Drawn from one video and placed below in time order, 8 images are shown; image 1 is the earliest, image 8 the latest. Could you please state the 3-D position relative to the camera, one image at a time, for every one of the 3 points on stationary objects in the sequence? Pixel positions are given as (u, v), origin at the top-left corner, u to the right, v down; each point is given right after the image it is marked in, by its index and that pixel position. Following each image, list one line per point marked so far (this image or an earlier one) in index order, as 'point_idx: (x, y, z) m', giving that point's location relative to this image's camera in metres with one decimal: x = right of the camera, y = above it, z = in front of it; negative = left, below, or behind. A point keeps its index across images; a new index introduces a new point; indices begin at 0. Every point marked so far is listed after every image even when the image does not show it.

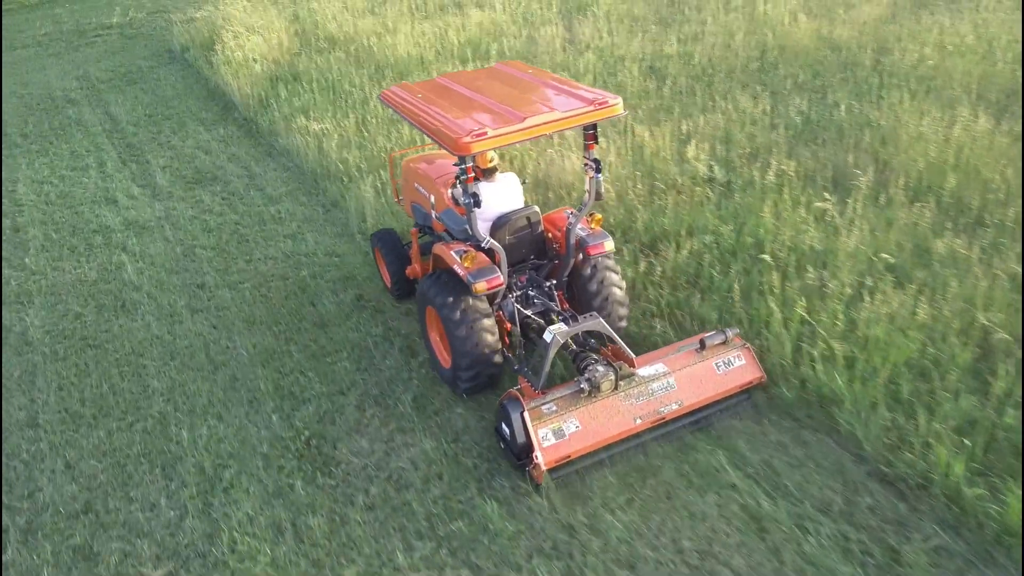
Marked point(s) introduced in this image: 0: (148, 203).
0: (-3.0, +0.7, +6.2) m
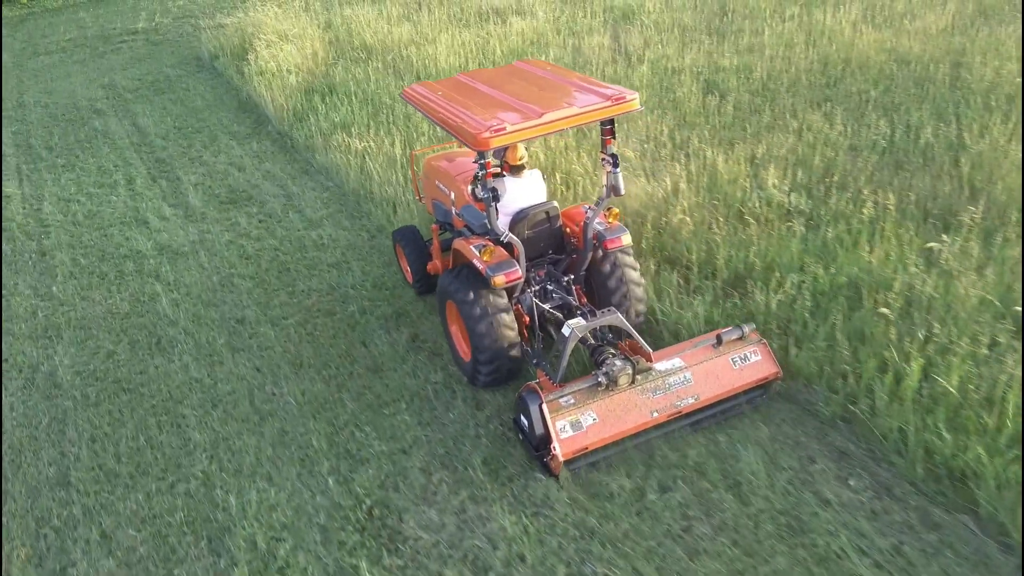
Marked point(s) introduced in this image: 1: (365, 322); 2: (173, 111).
0: (-2.6, +0.5, +5.9) m
1: (-0.9, -0.2, +4.5) m
2: (-3.7, +1.9, +8.2) m
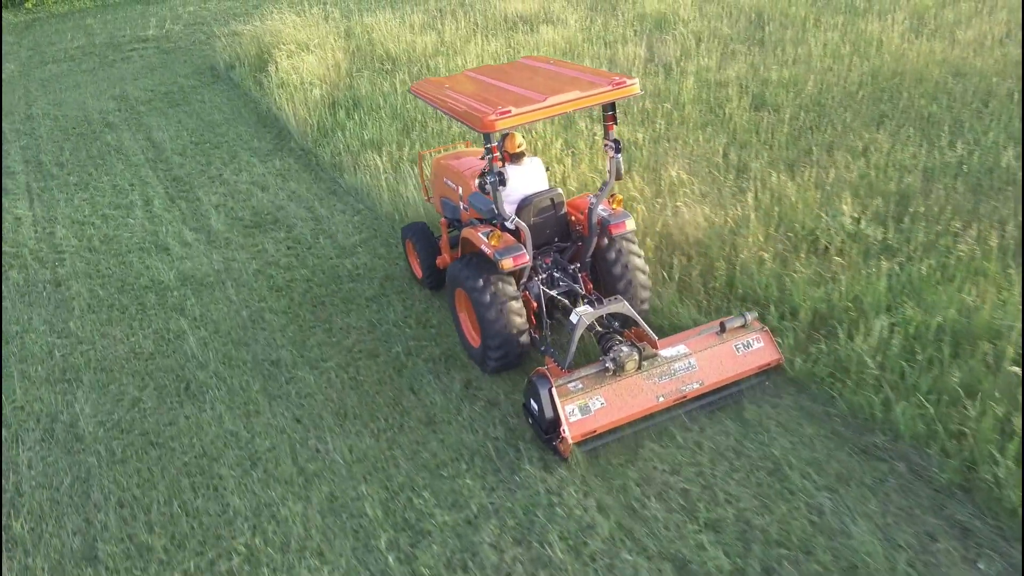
0: (-2.2, +0.3, +5.5) m
1: (-0.5, -0.4, +4.1) m
2: (-3.3, +1.7, +7.8) m
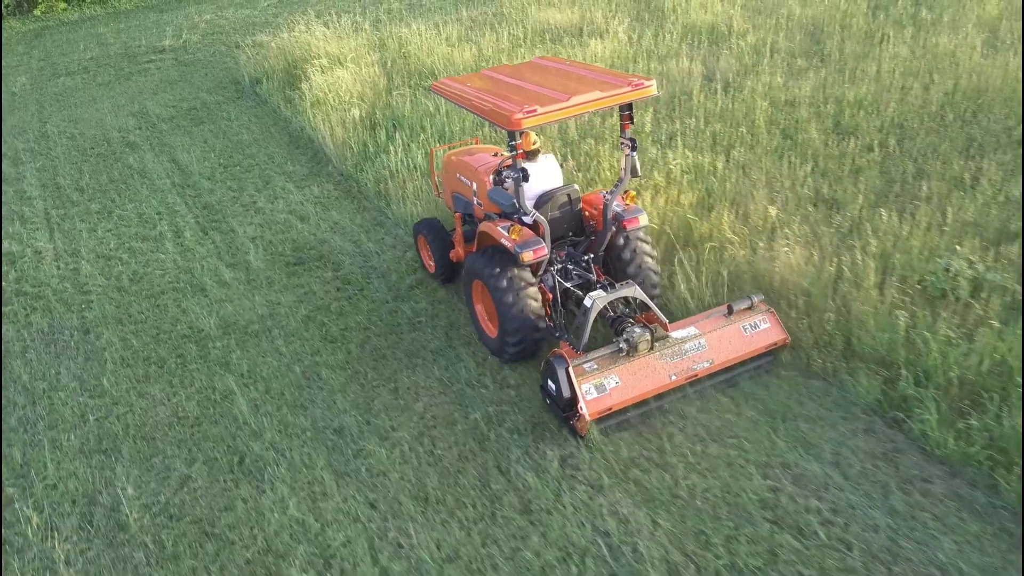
0: (-1.8, 0.0, +5.0) m
1: (-0.1, -0.7, +3.7) m
2: (-2.9, +1.4, +7.3) m
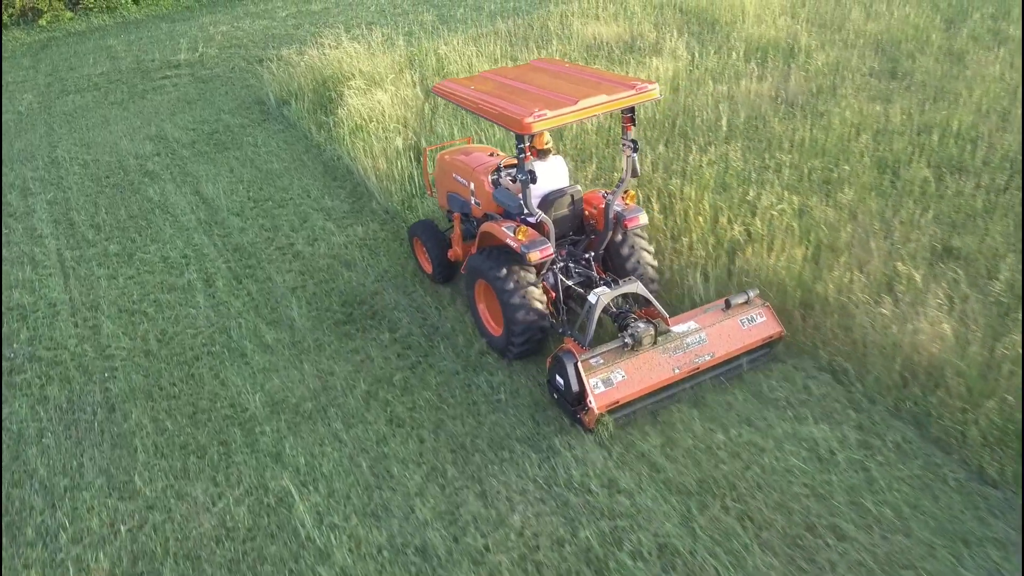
0: (-1.3, -0.4, +4.4) m
1: (+0.4, -1.1, +3.0) m
2: (-2.4, +1.0, +6.7) m
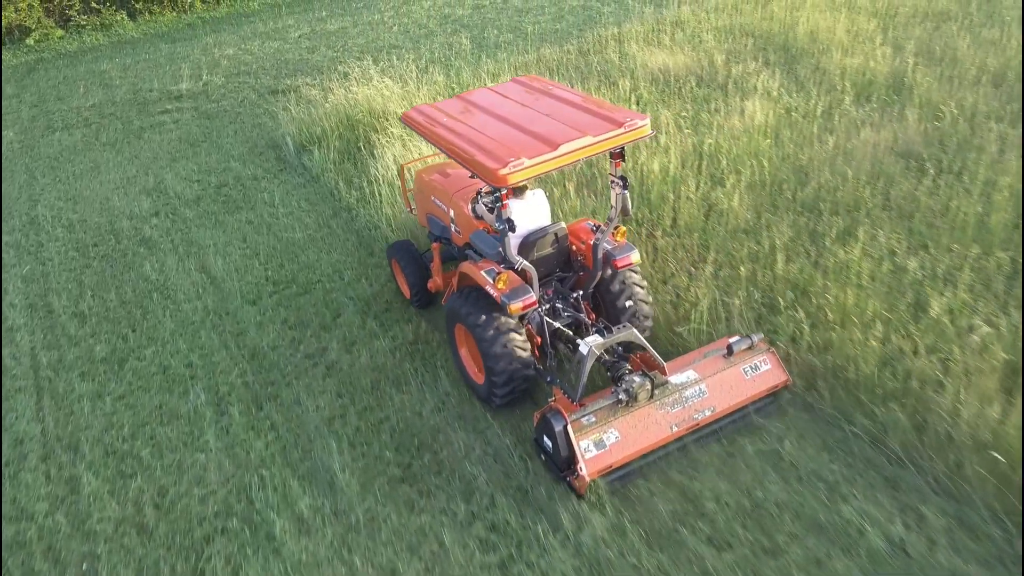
0: (-0.7, -1.1, +3.2) m
1: (+0.9, -1.8, +1.9) m
2: (-1.9, +0.3, +5.5) m
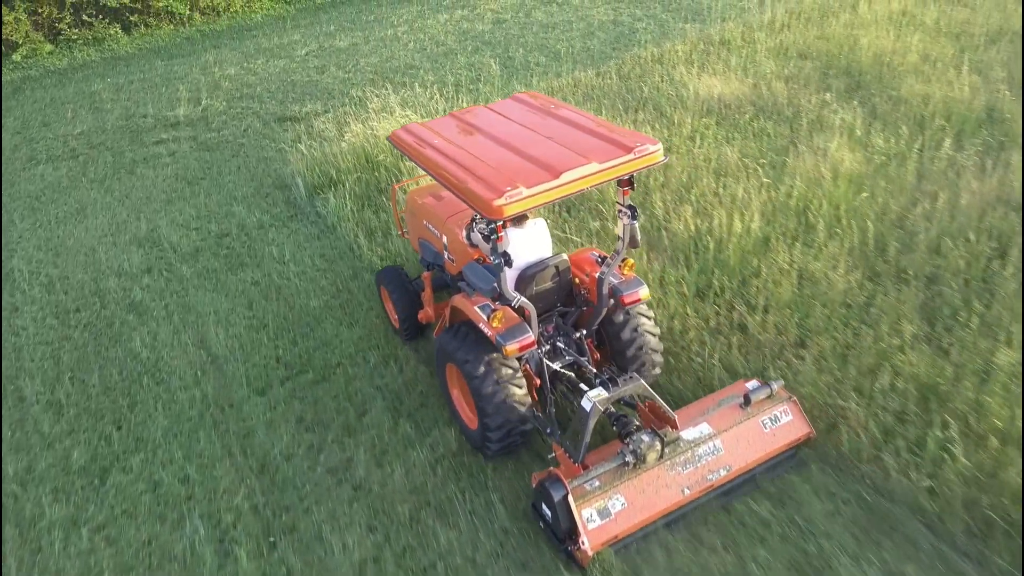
0: (-0.4, -1.6, +2.4) m
1: (+1.3, -2.2, +1.1) m
2: (-1.5, -0.2, +4.7) m
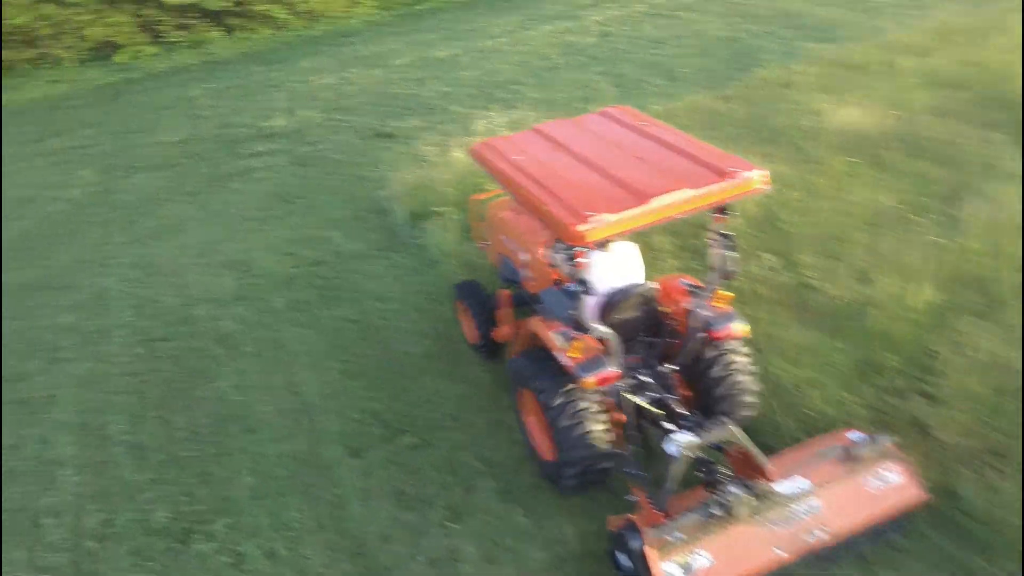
0: (0.0, -1.9, +2.0) m
1: (+1.5, -2.6, +0.5) m
2: (-0.9, -0.4, +4.4) m
